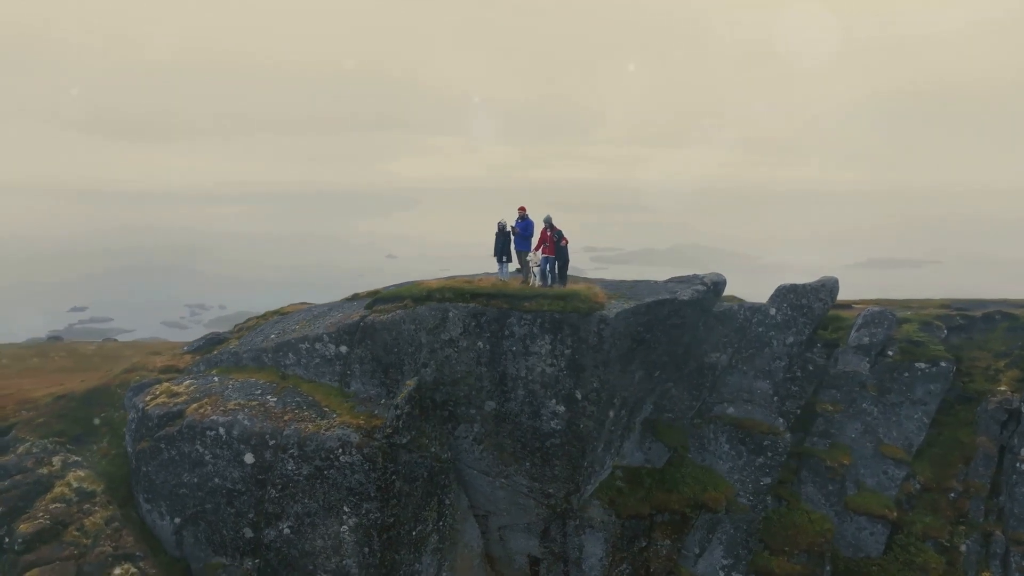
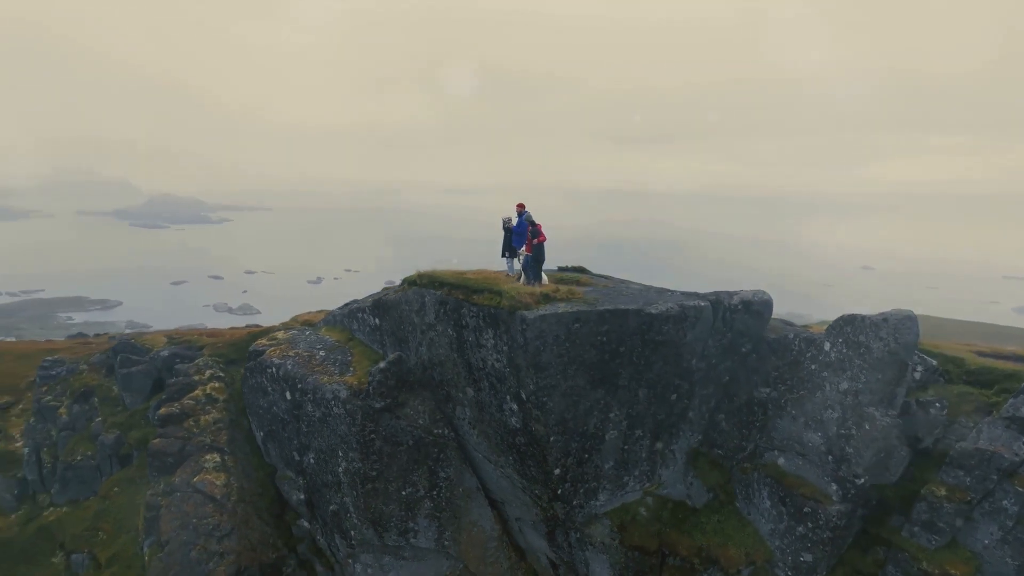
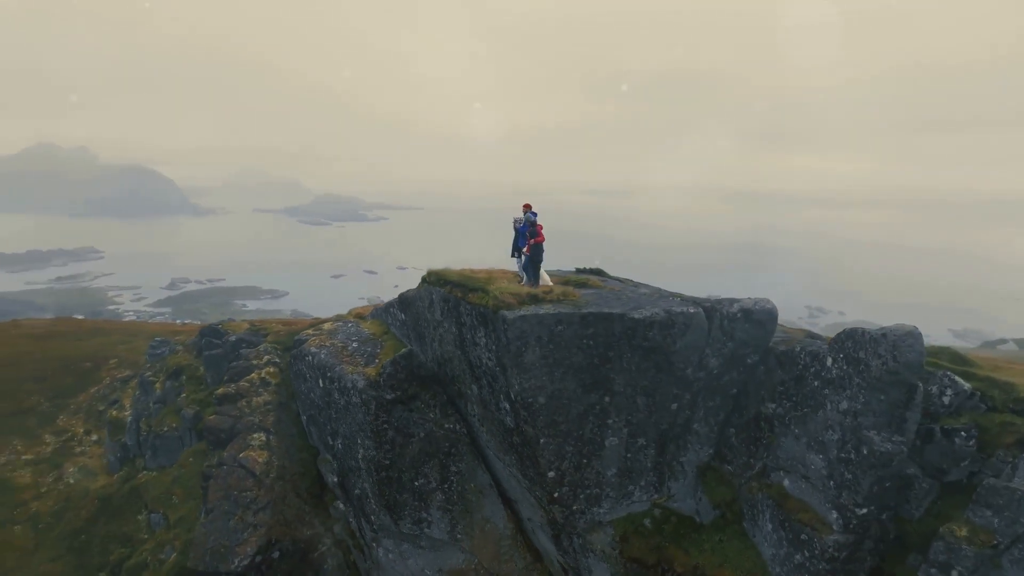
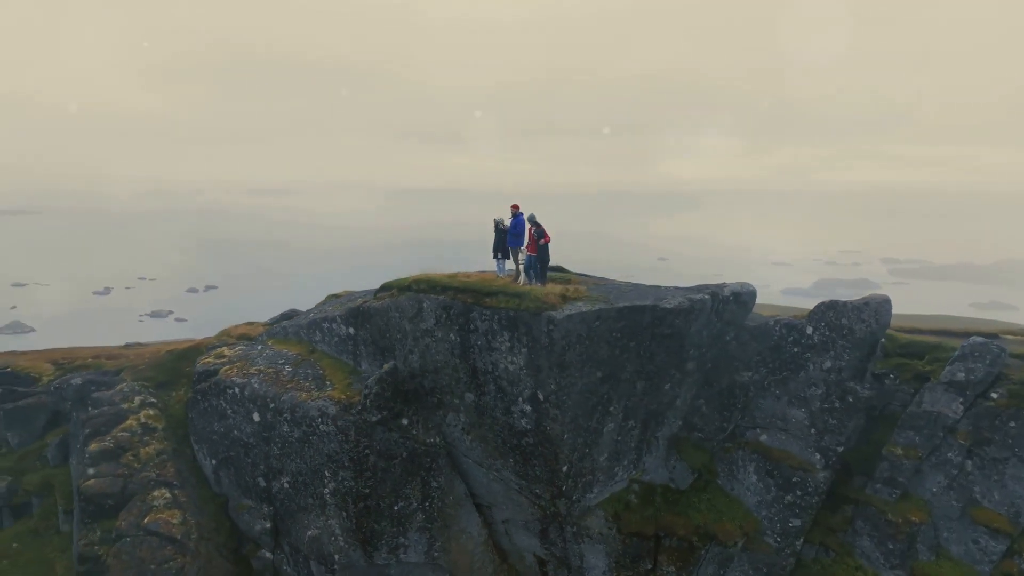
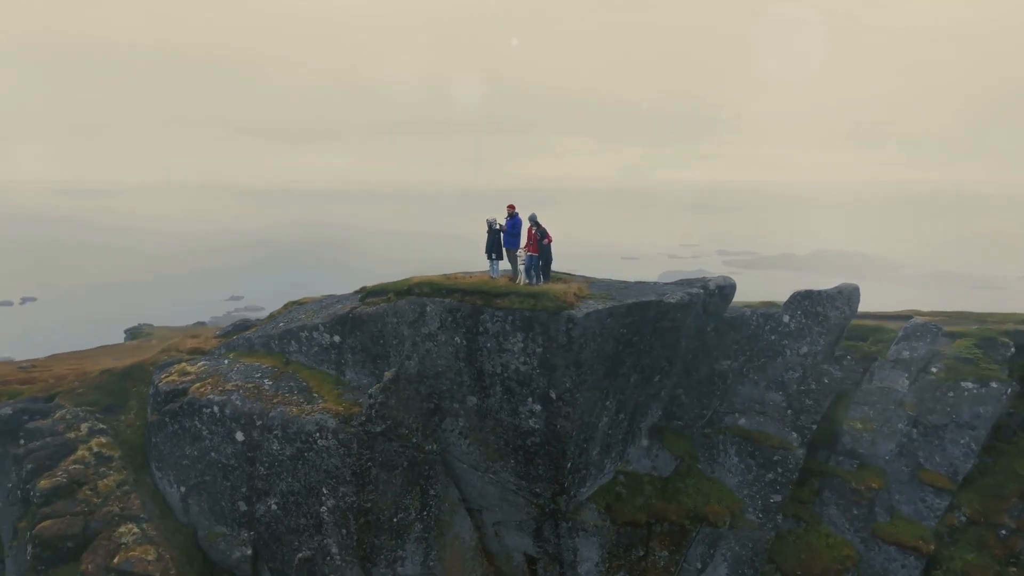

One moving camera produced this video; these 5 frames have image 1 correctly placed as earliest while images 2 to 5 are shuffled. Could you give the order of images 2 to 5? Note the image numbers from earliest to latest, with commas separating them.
5, 4, 2, 3
